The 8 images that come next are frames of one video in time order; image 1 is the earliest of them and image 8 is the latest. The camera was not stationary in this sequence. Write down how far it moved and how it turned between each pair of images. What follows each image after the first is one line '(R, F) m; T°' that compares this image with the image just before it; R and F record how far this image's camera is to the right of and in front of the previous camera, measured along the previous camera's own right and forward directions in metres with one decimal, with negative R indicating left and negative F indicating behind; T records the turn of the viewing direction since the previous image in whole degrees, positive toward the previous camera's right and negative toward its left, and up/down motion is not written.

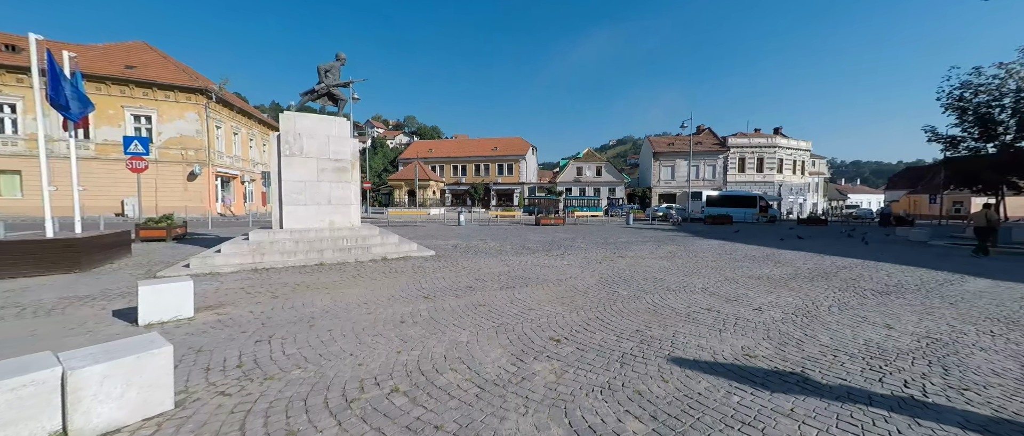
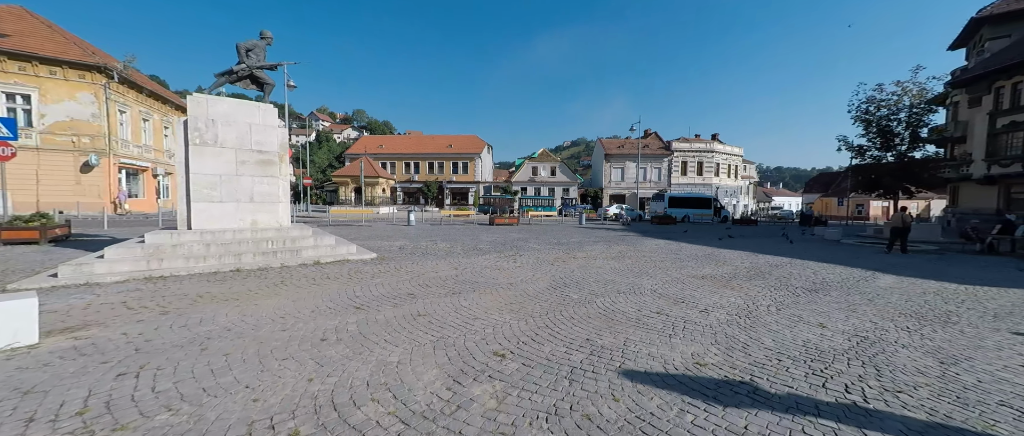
(+0.1, +0.4) m; +7°
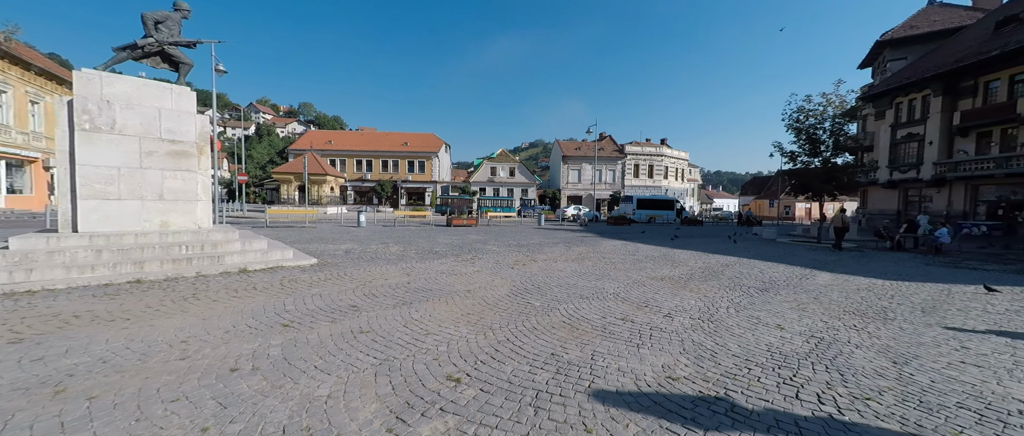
(0.0, +0.4) m; +6°
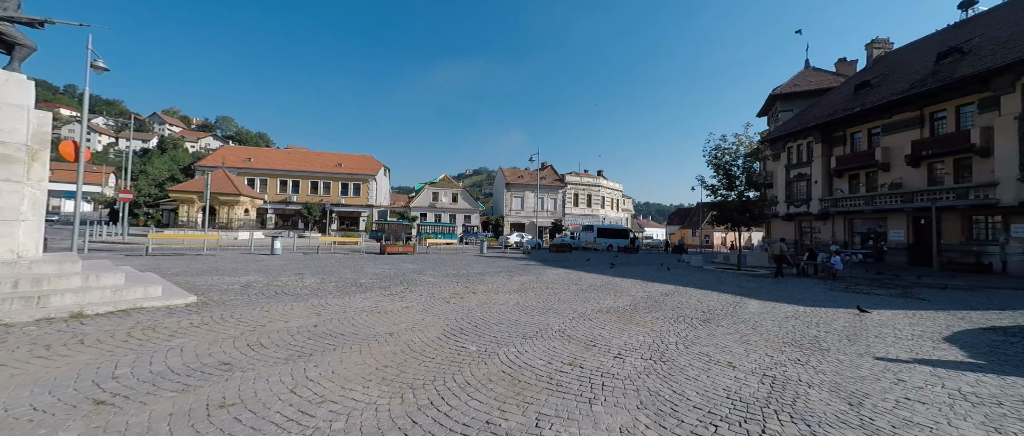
(+0.1, +0.7) m; +9°
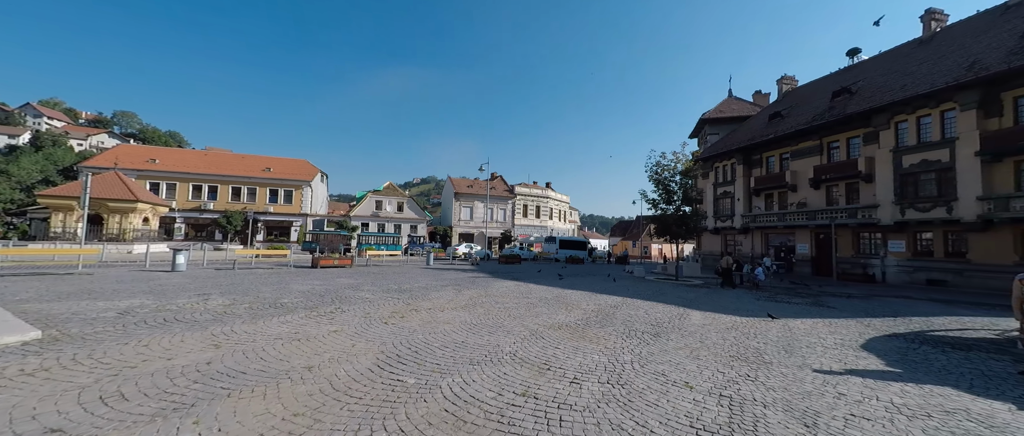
(0.0, +0.5) m; +8°
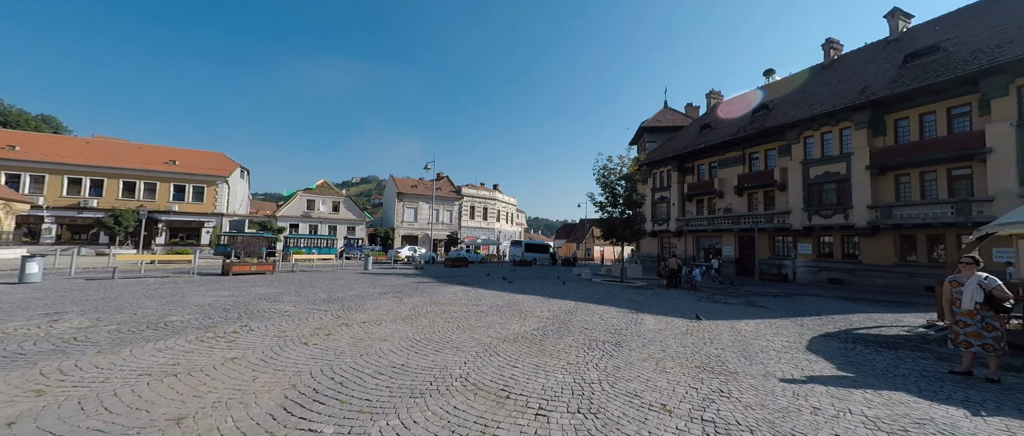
(-0.1, +0.9) m; +9°
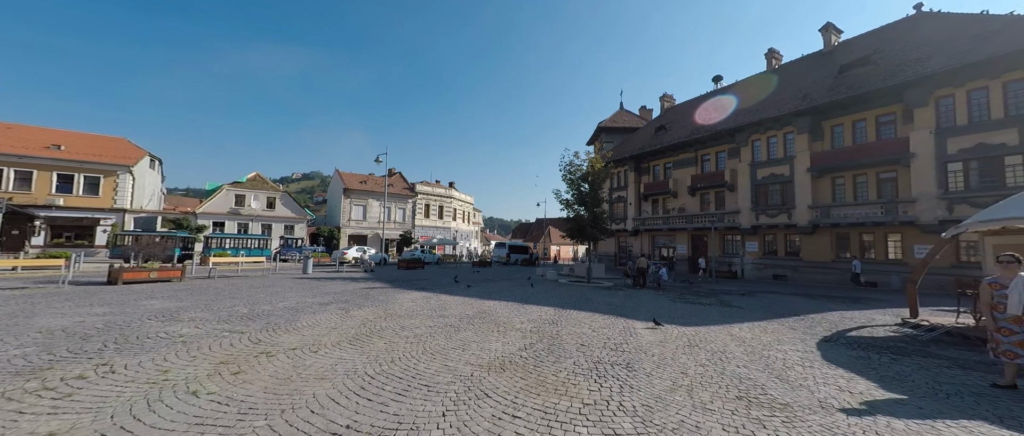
(-0.5, +1.7) m; +7°
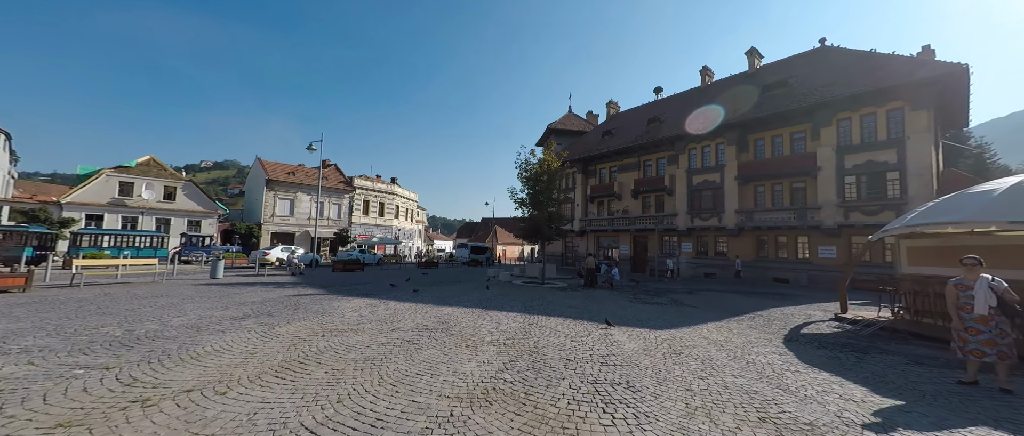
(-0.6, +1.1) m; +9°
